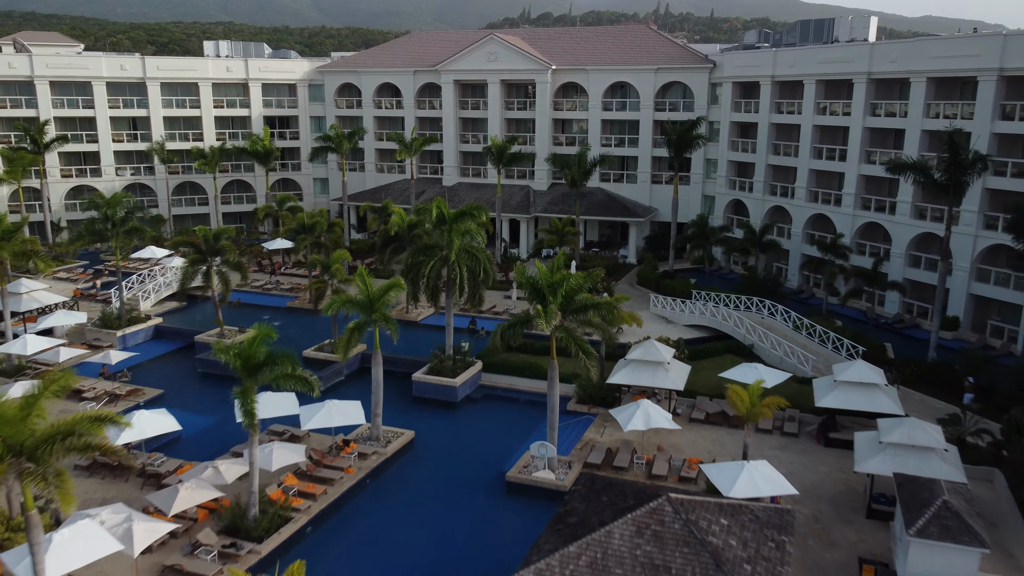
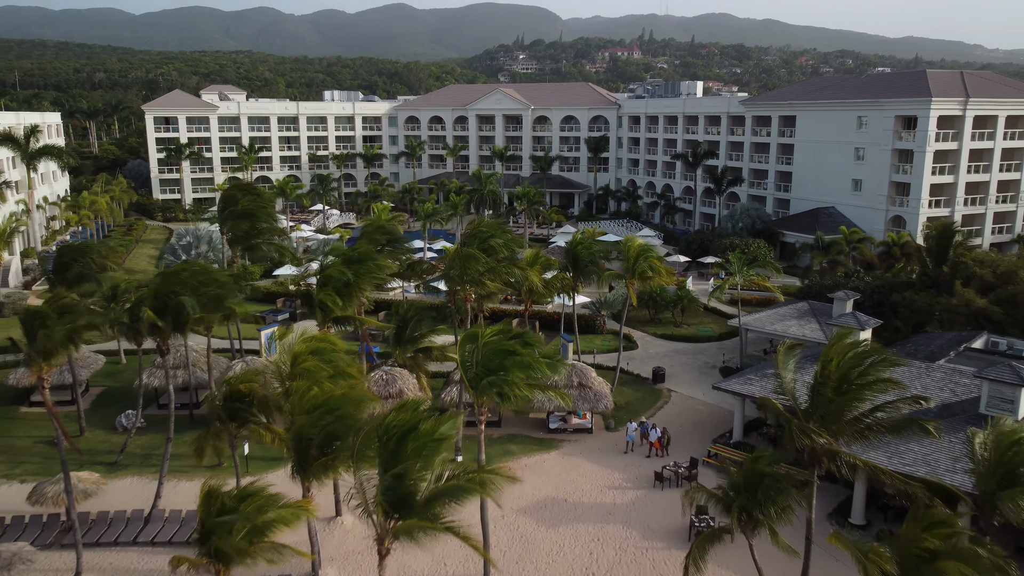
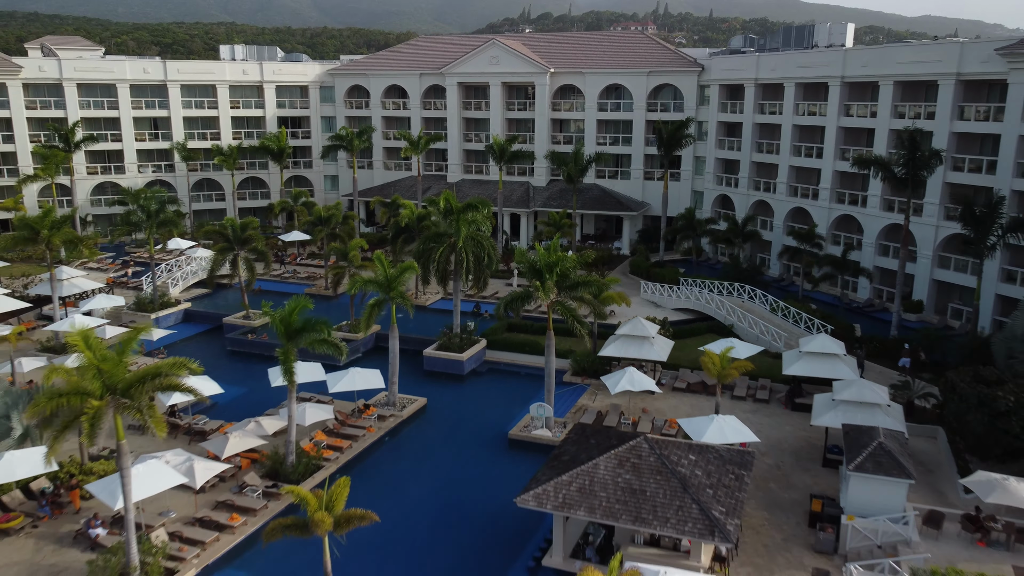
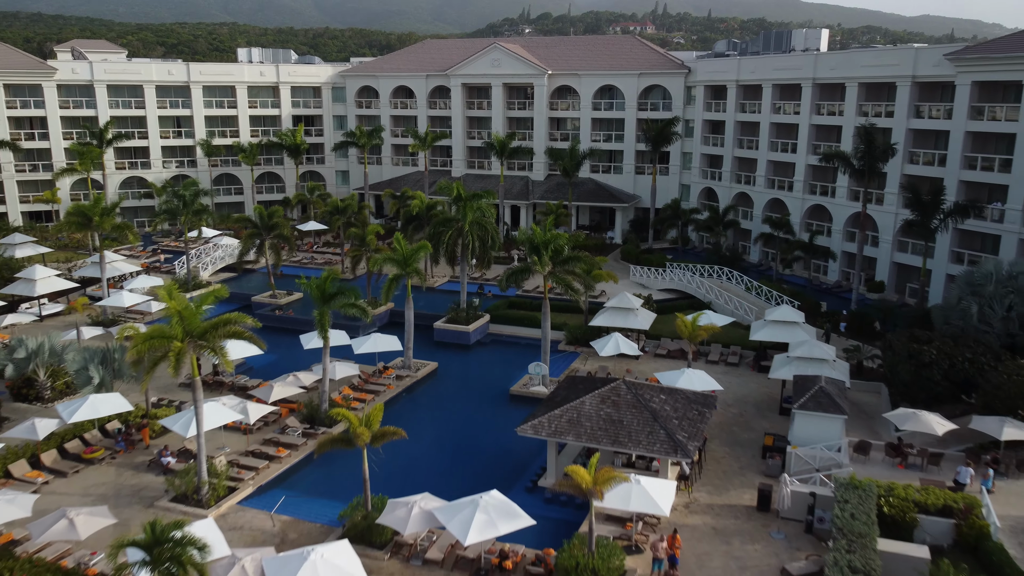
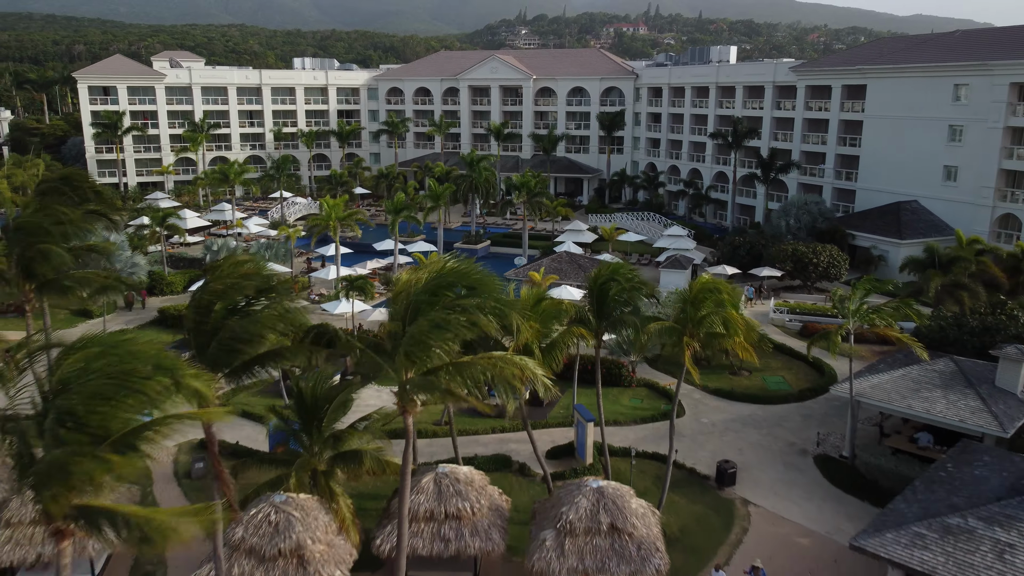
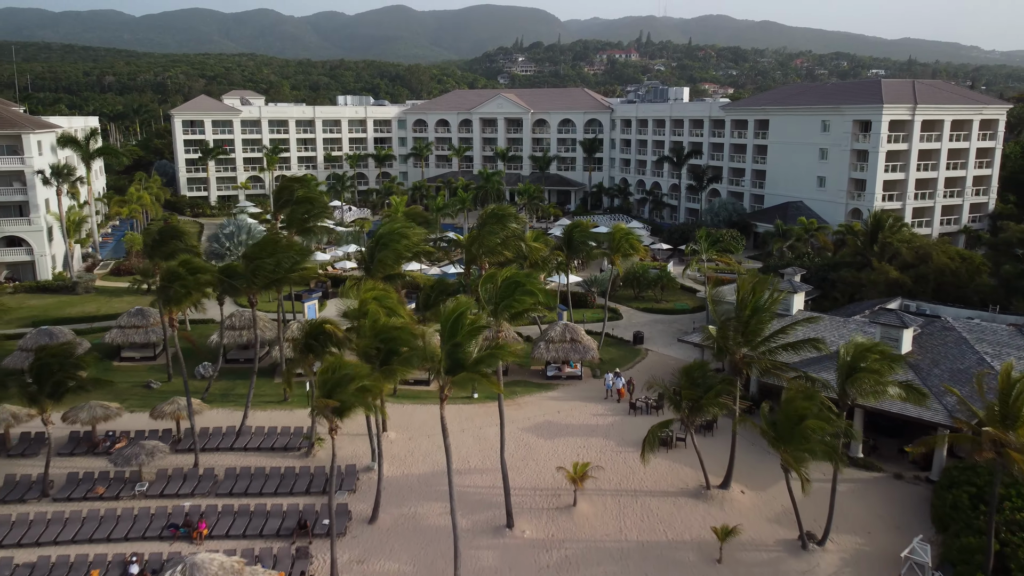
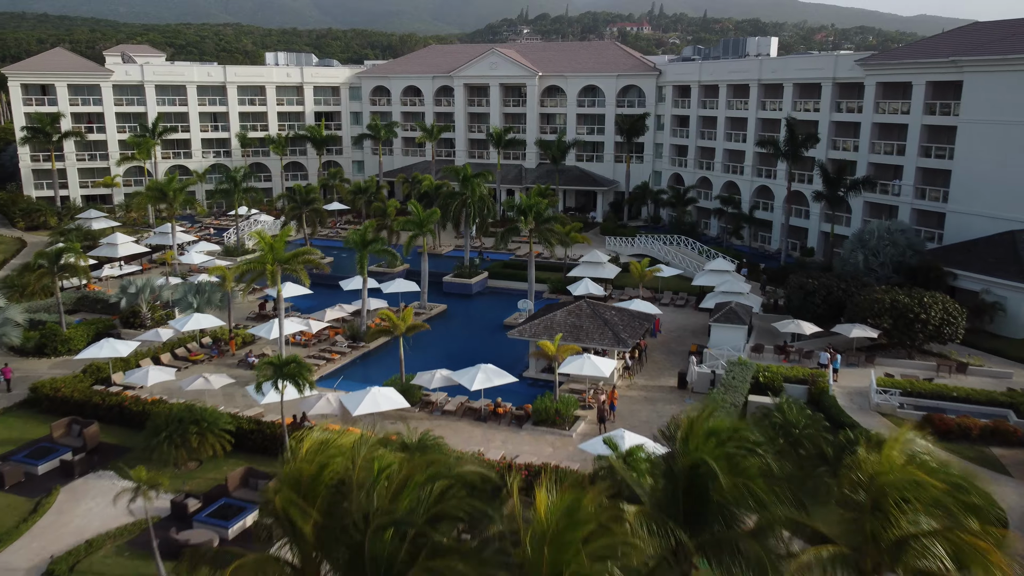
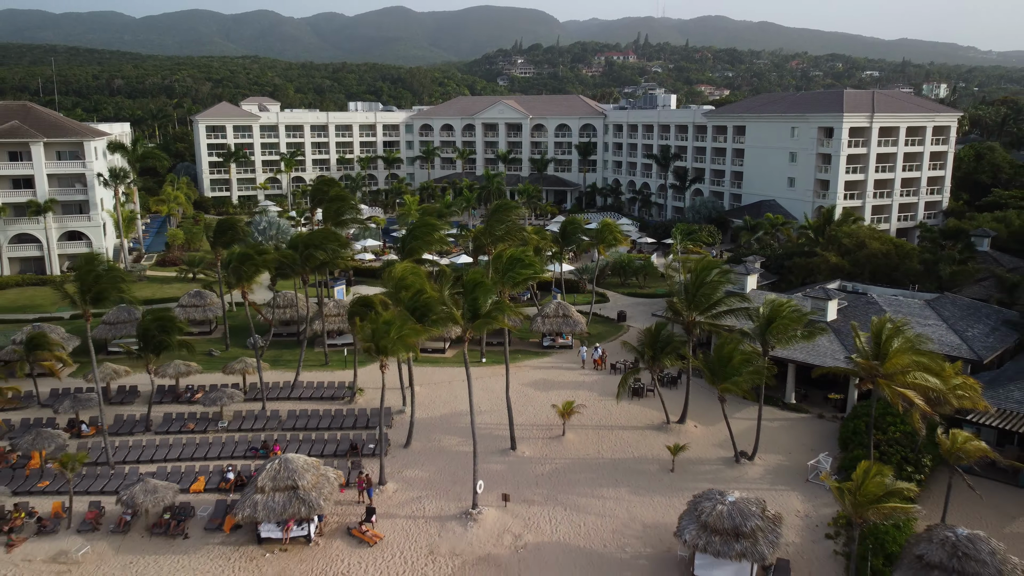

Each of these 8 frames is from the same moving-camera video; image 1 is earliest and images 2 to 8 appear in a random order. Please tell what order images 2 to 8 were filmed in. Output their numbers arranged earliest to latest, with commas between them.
3, 4, 7, 5, 2, 6, 8
